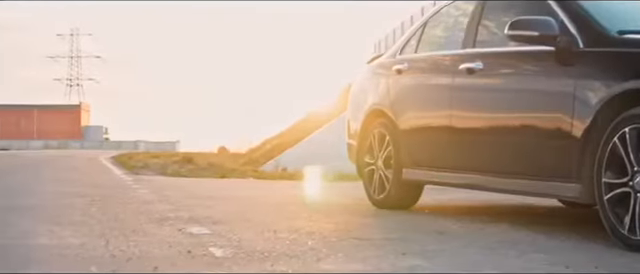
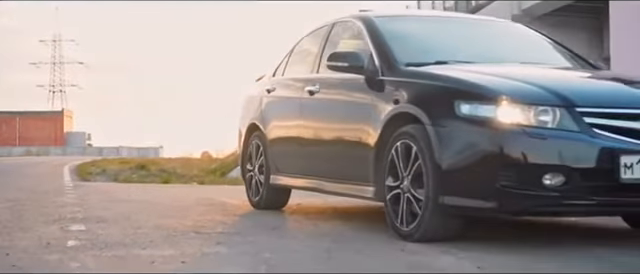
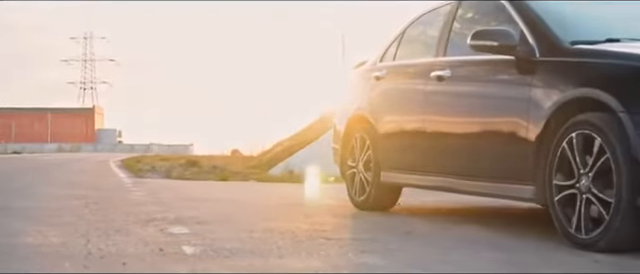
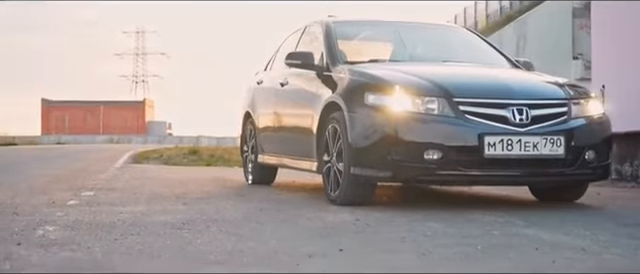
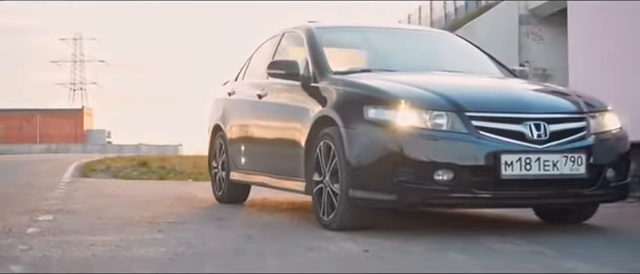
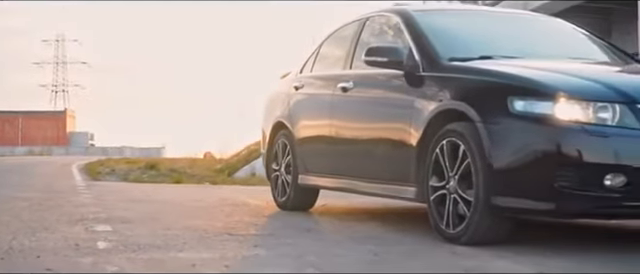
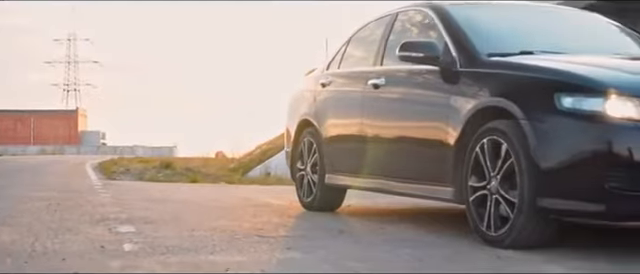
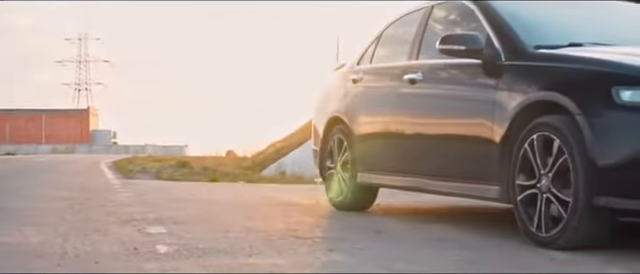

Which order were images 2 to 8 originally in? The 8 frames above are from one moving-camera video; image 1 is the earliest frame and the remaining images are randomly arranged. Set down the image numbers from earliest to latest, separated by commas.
3, 8, 7, 6, 2, 5, 4
